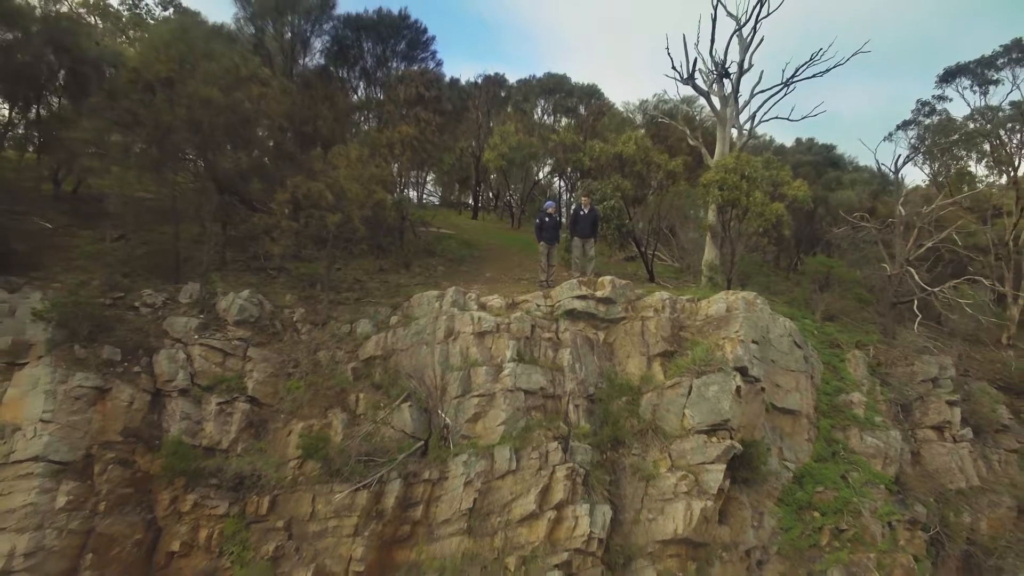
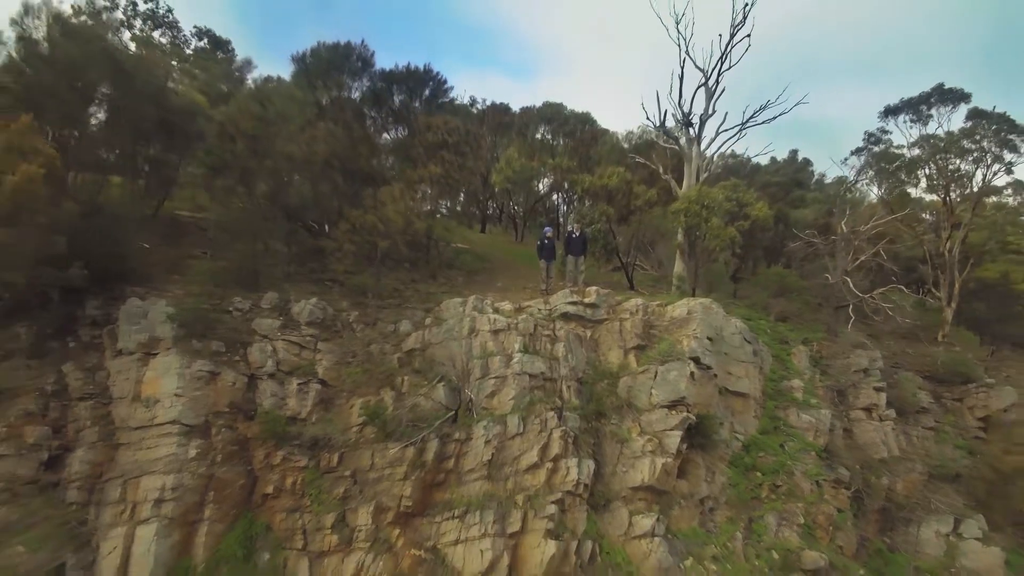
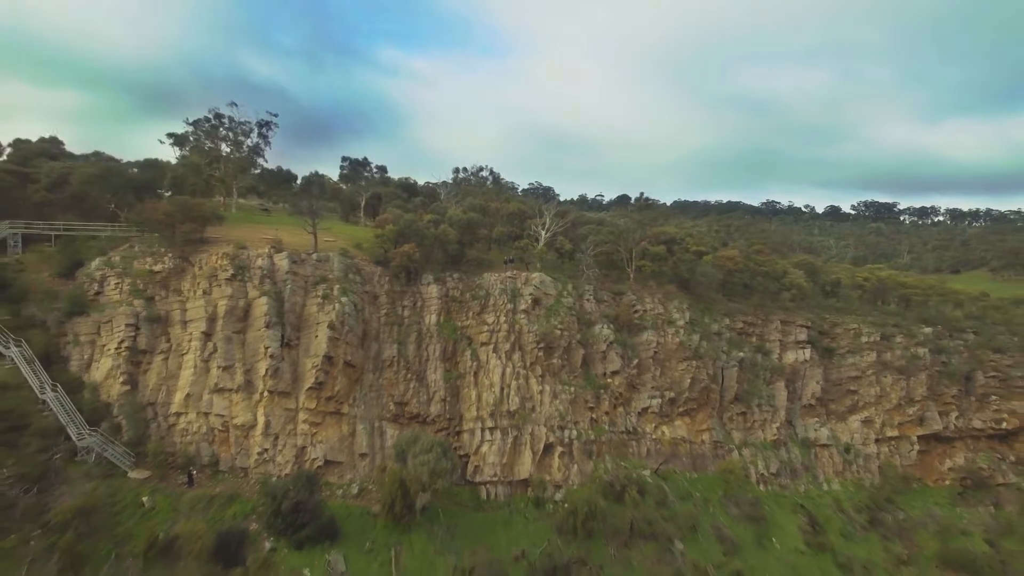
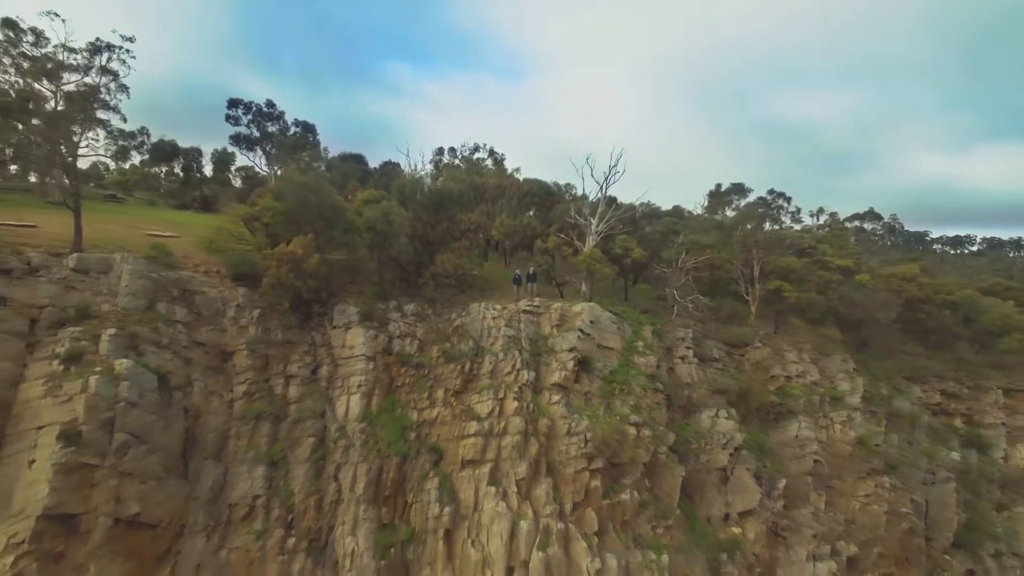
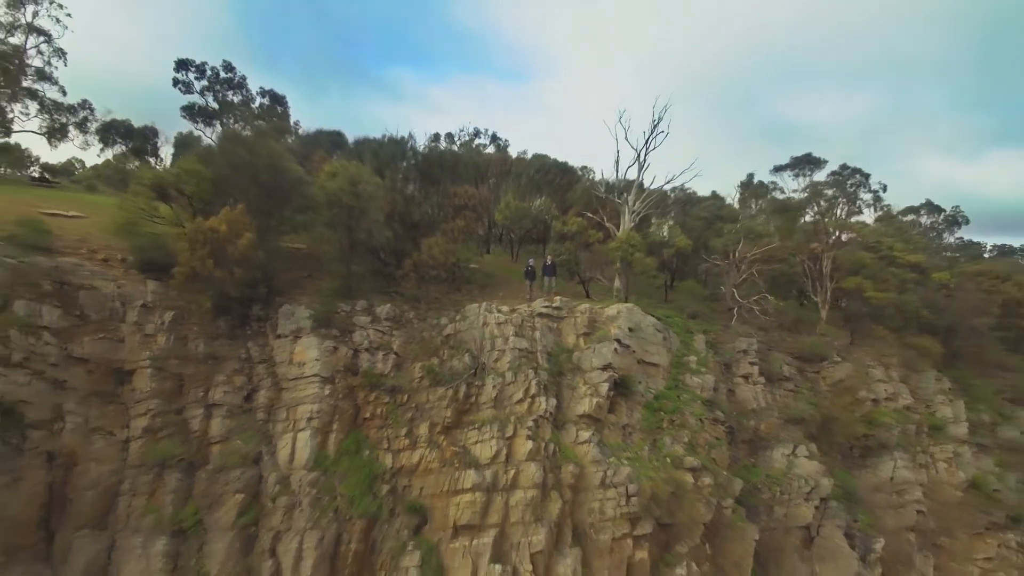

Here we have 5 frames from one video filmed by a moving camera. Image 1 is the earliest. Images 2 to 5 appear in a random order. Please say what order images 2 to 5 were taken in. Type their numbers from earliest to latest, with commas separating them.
2, 5, 4, 3
